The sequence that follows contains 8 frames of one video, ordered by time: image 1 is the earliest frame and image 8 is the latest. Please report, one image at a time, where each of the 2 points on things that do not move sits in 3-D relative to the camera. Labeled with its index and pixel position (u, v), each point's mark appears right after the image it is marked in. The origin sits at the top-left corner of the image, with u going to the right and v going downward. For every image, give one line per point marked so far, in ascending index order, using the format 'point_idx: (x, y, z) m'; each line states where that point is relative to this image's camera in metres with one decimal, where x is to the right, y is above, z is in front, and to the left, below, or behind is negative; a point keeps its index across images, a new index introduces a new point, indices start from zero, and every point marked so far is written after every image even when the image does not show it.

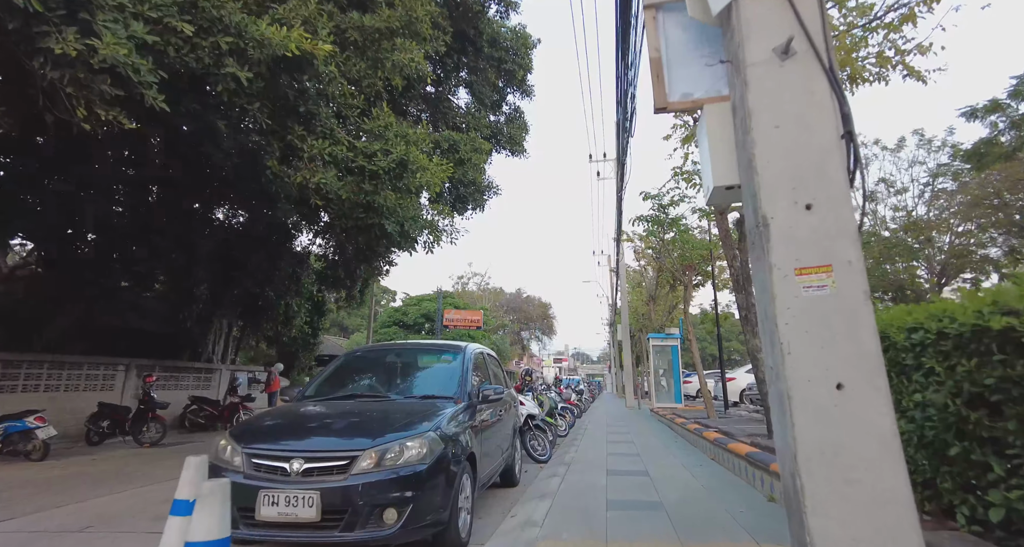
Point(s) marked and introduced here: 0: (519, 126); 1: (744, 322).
0: (+0.2, +4.3, +14.0) m
1: (+3.3, -0.7, +6.8) m
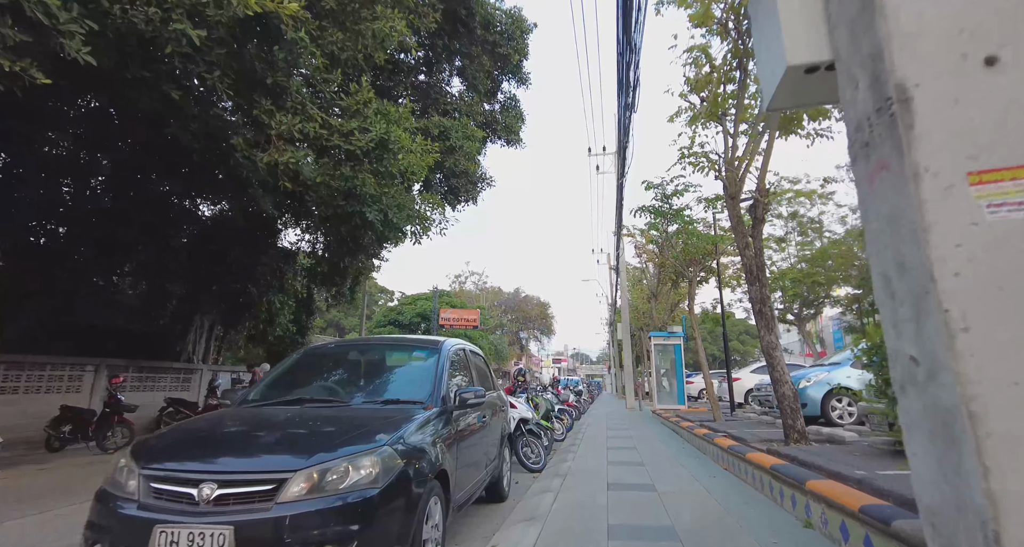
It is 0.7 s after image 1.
0: (+0.1, +4.4, +13.4) m
1: (+3.2, -0.5, +6.2) m
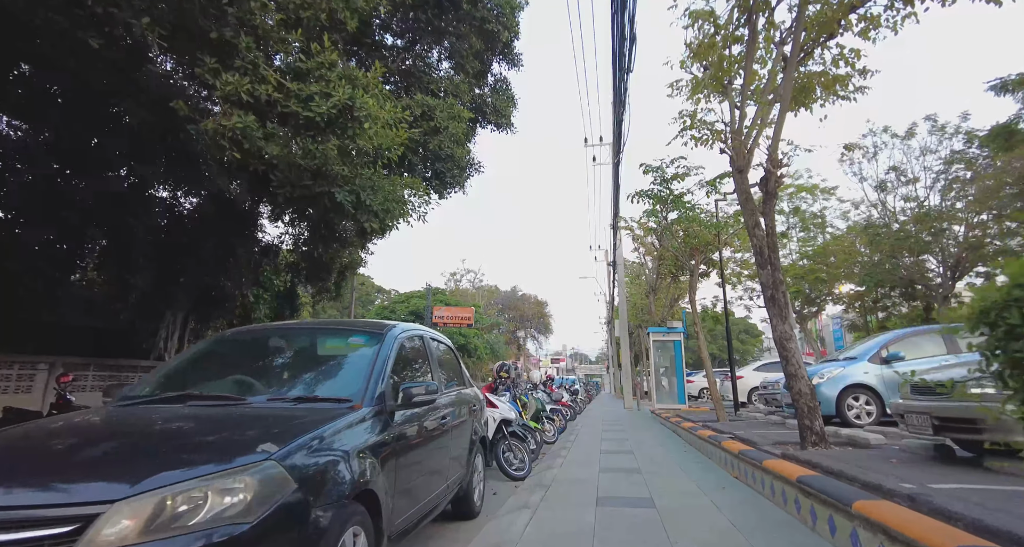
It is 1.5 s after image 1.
0: (-0.2, +4.6, +12.7) m
1: (+3.0, -0.3, +5.5) m
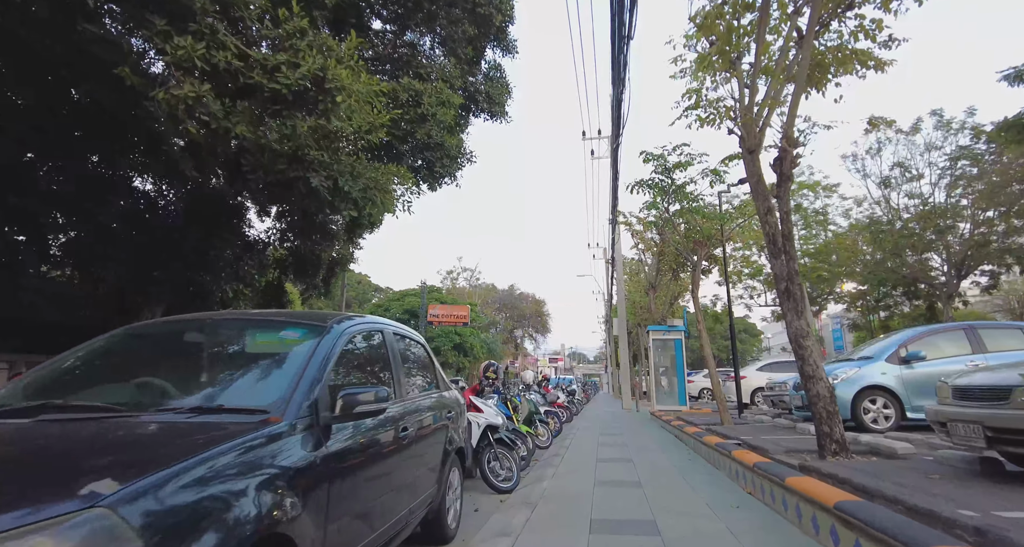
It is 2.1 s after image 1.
0: (-0.3, +4.7, +12.1) m
1: (+2.8, -0.2, +5.0) m
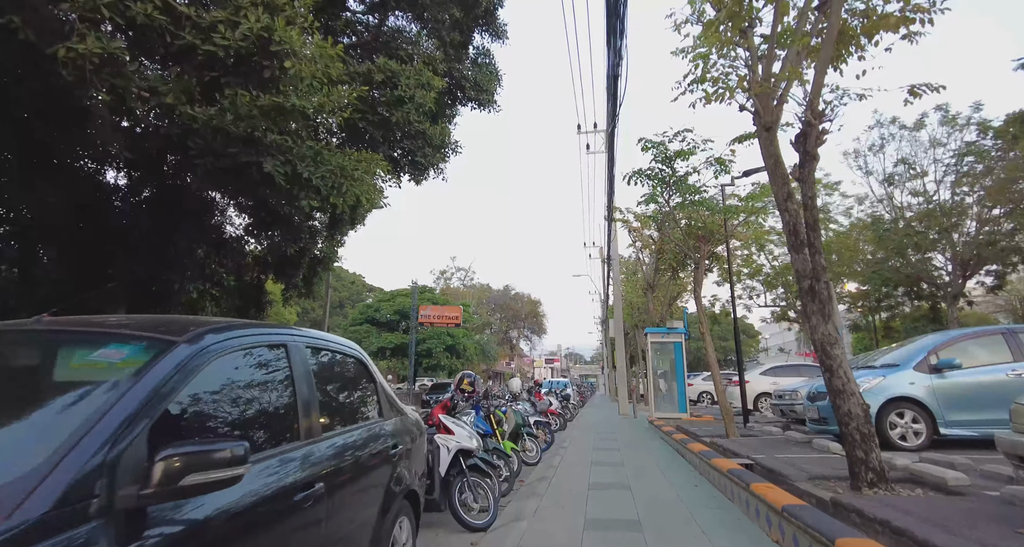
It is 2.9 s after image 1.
0: (-0.6, +4.7, +11.4) m
1: (+2.6, -0.2, +4.2) m
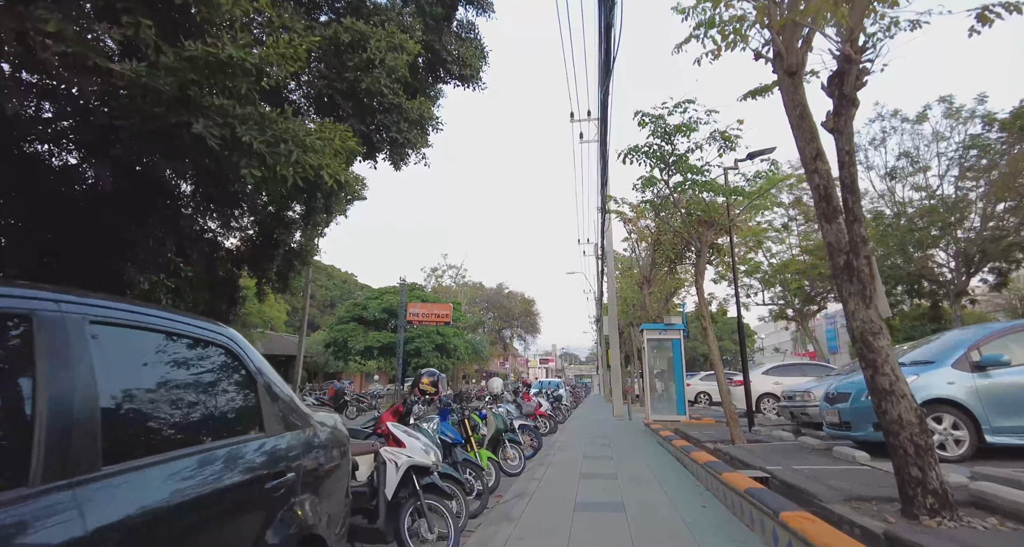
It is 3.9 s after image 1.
0: (-0.9, +4.9, +10.5) m
1: (+2.4, 0.0, +3.4) m
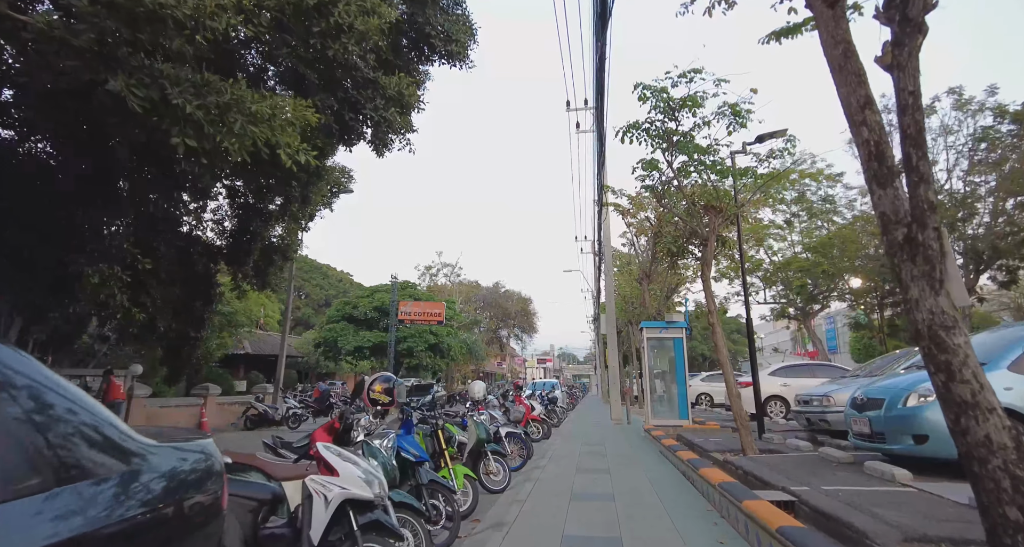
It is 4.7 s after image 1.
0: (-1.1, +5.1, +9.8) m
1: (+2.2, +0.1, +2.7) m
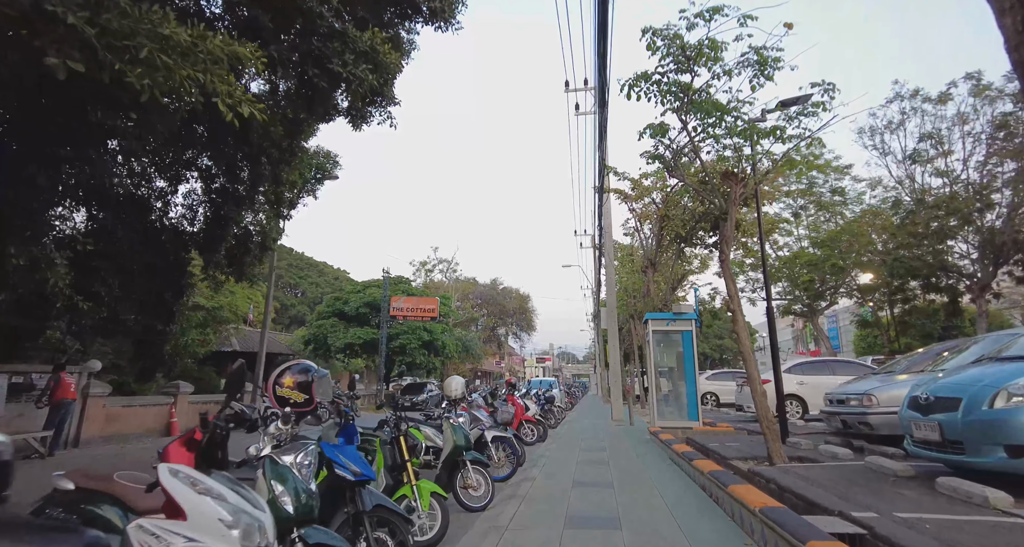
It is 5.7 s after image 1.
0: (-1.2, +5.3, +8.8) m
1: (+2.0, +0.4, +1.7) m
